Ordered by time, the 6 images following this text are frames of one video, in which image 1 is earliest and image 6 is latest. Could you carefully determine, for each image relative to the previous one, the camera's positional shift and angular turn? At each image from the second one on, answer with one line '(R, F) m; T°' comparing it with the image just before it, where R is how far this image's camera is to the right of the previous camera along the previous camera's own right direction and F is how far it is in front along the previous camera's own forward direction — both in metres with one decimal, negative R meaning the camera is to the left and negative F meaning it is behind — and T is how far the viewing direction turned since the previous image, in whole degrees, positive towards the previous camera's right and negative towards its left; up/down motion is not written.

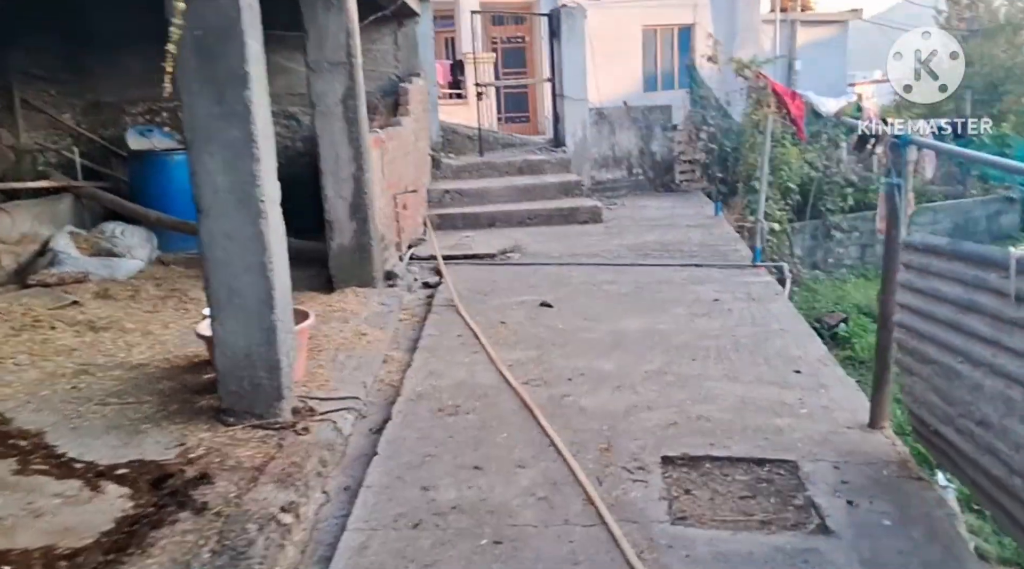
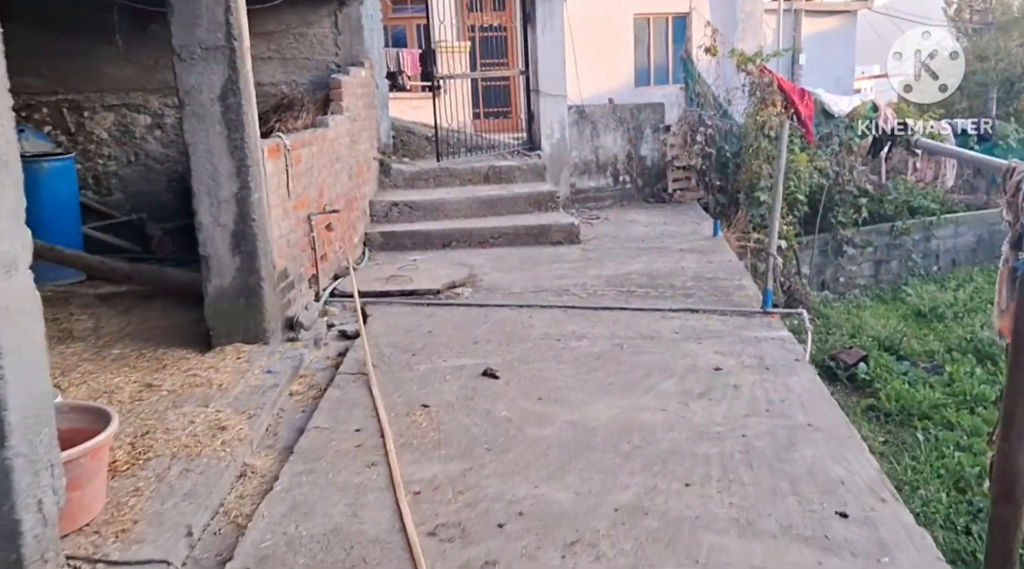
(+0.3, +1.2) m; 0°
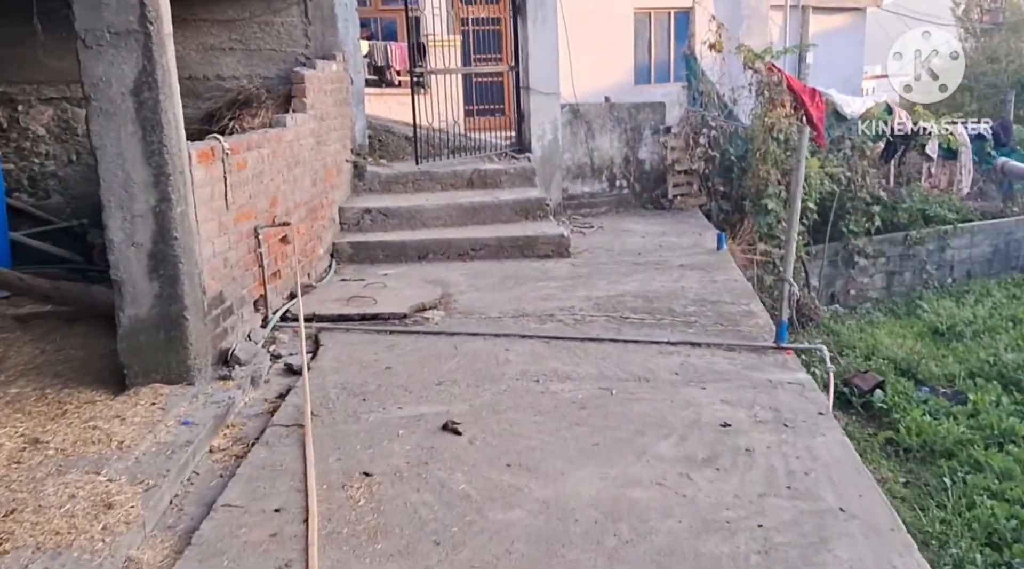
(+0.1, +0.6) m; 0°
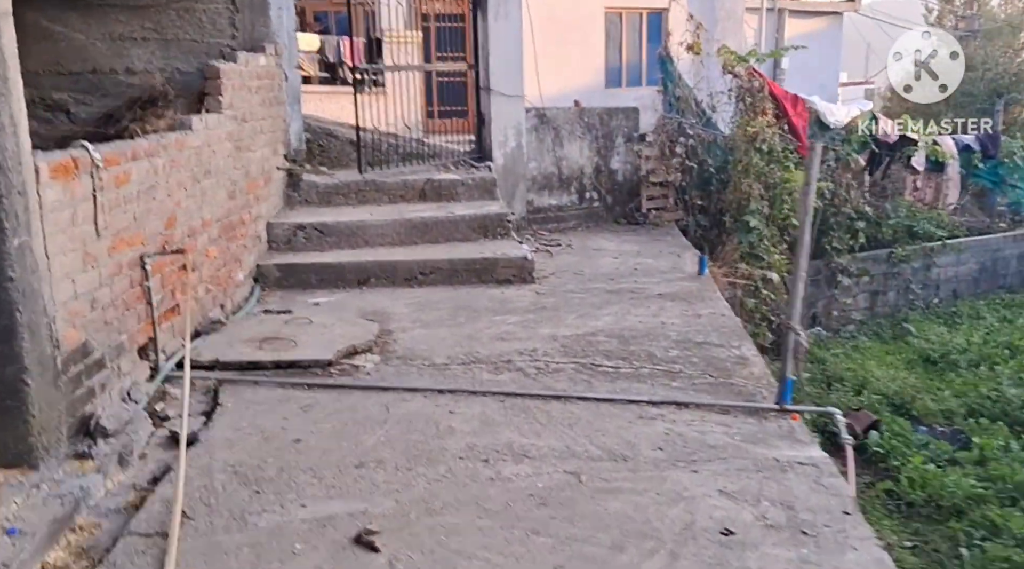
(+0.1, +0.7) m; +2°
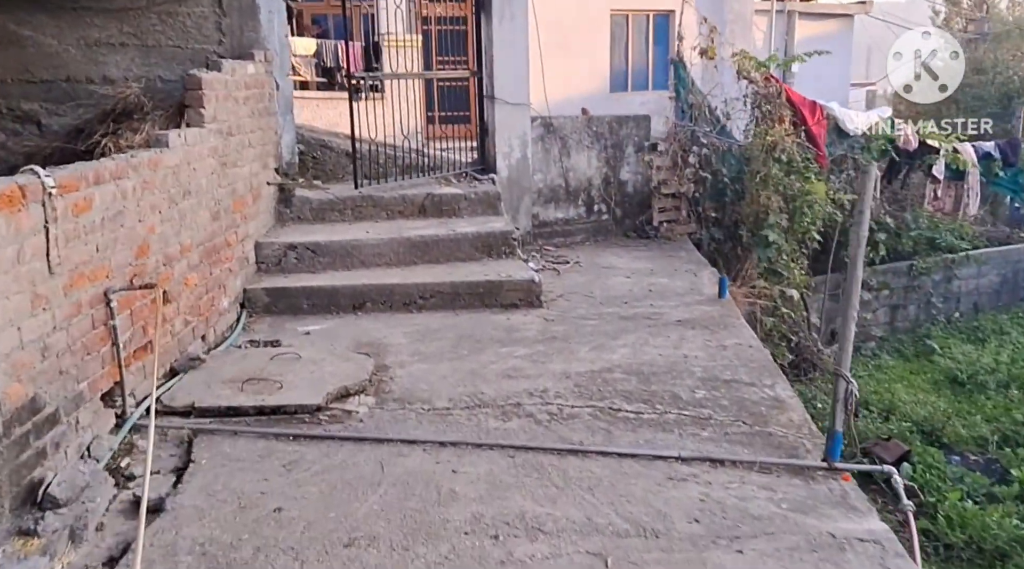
(0.0, +0.4) m; 0°
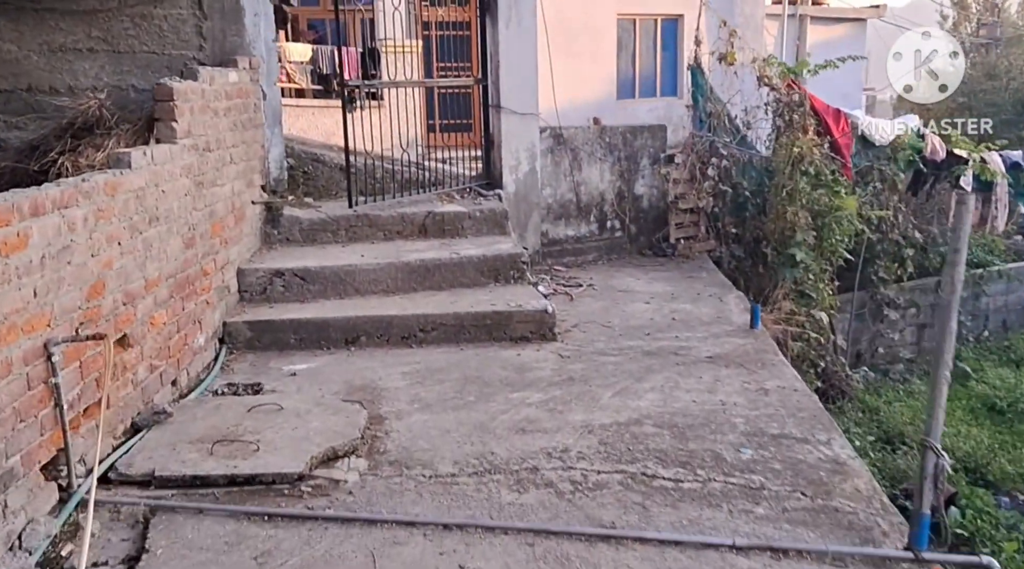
(-0.1, +0.5) m; 0°
